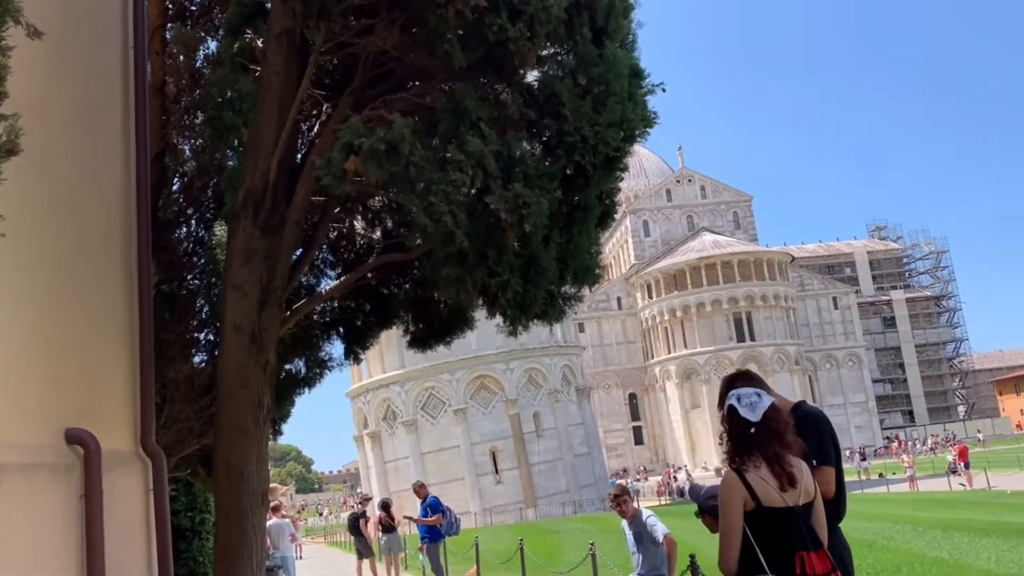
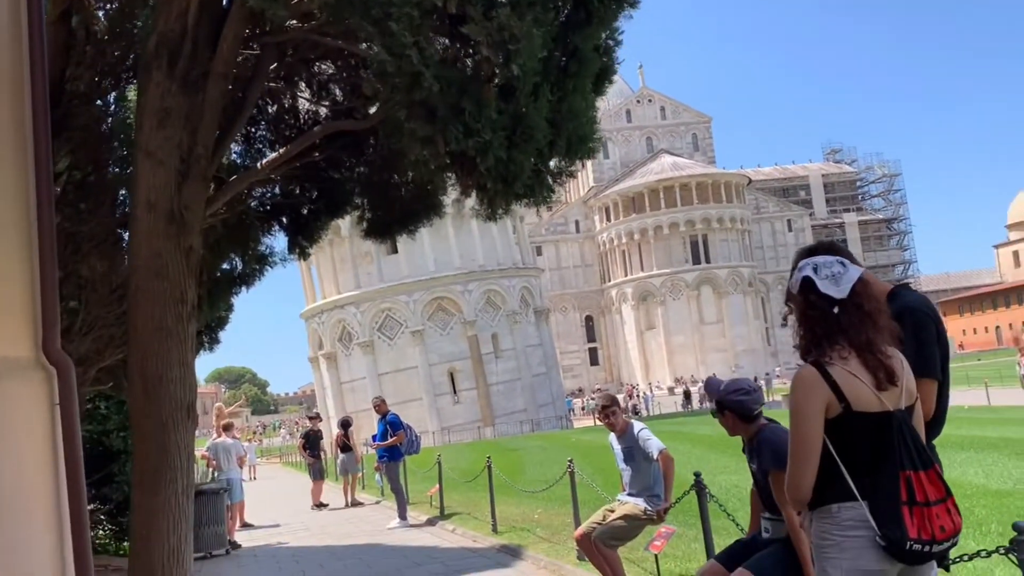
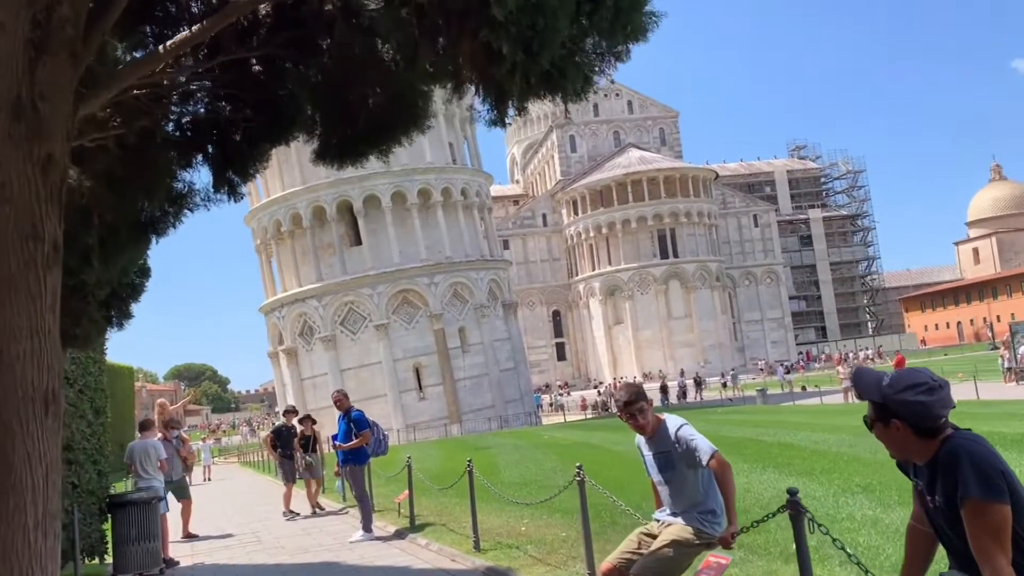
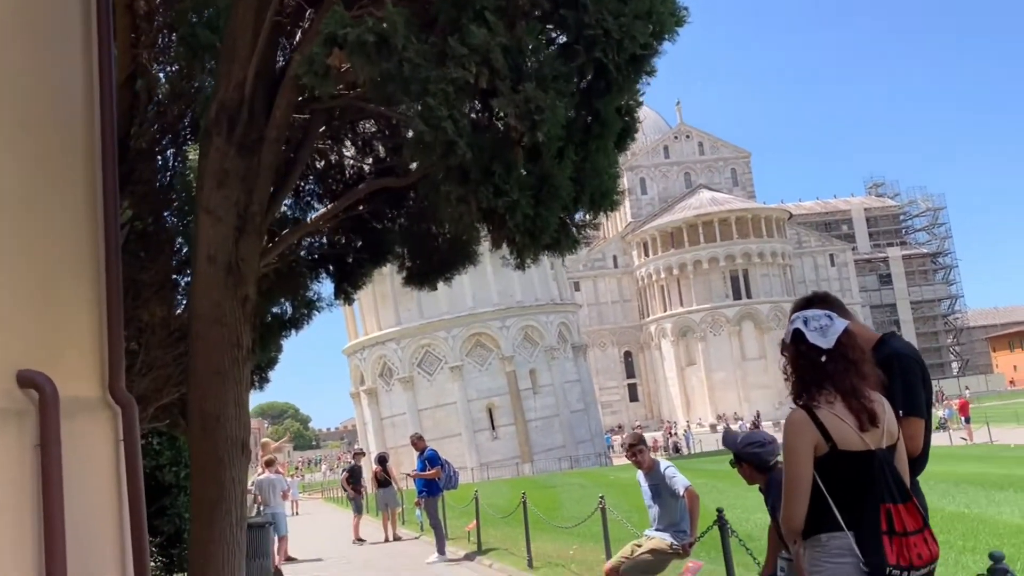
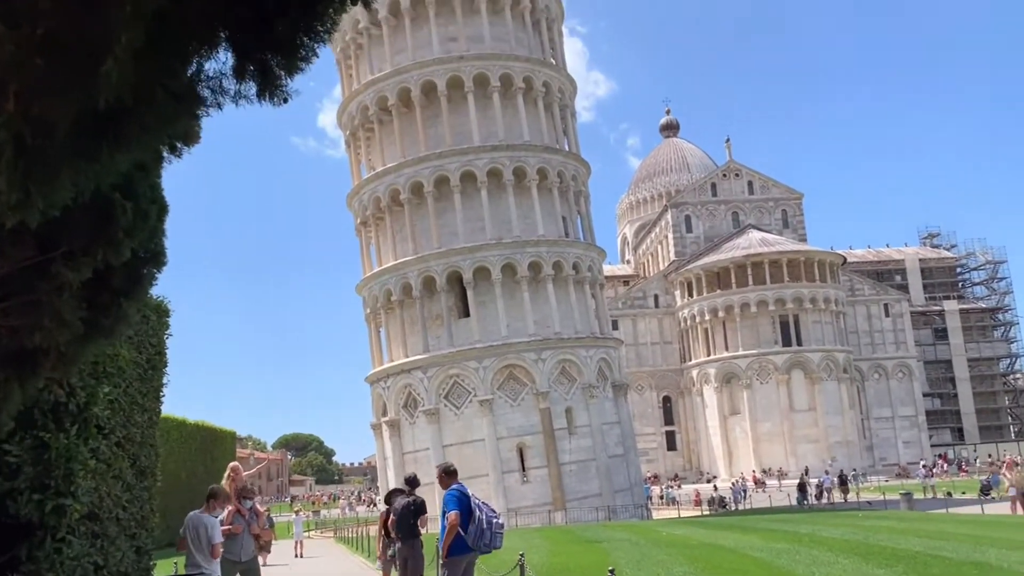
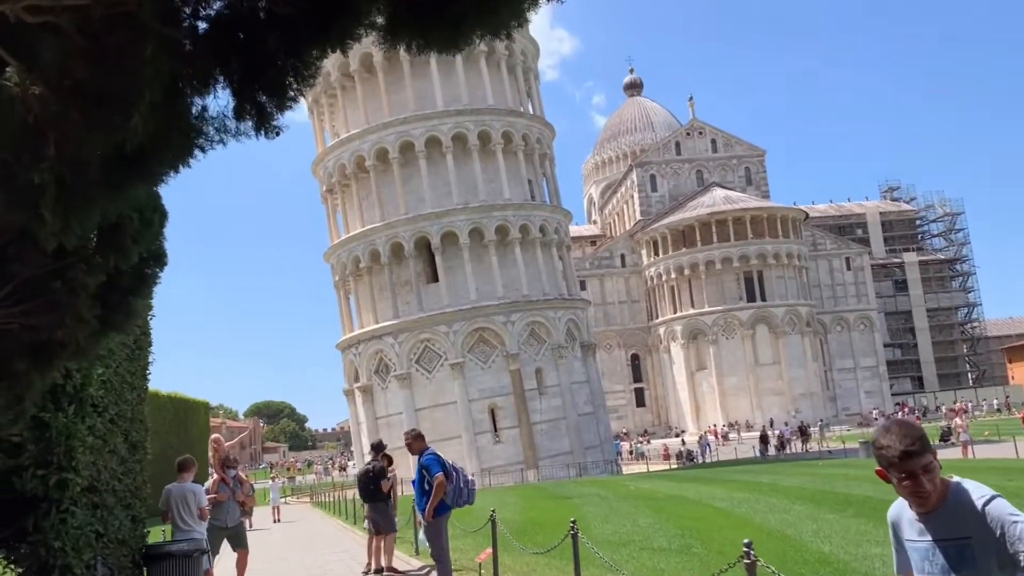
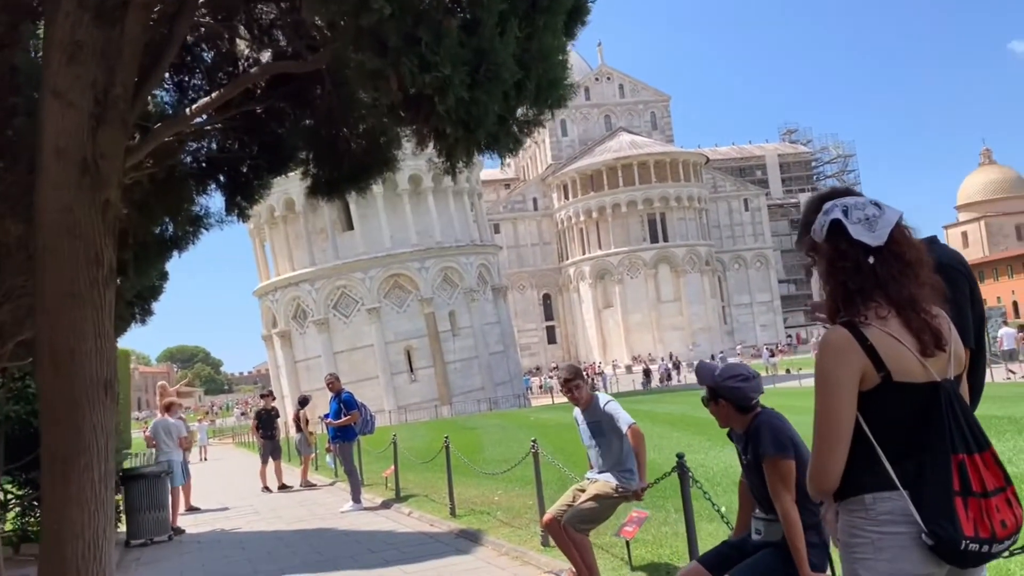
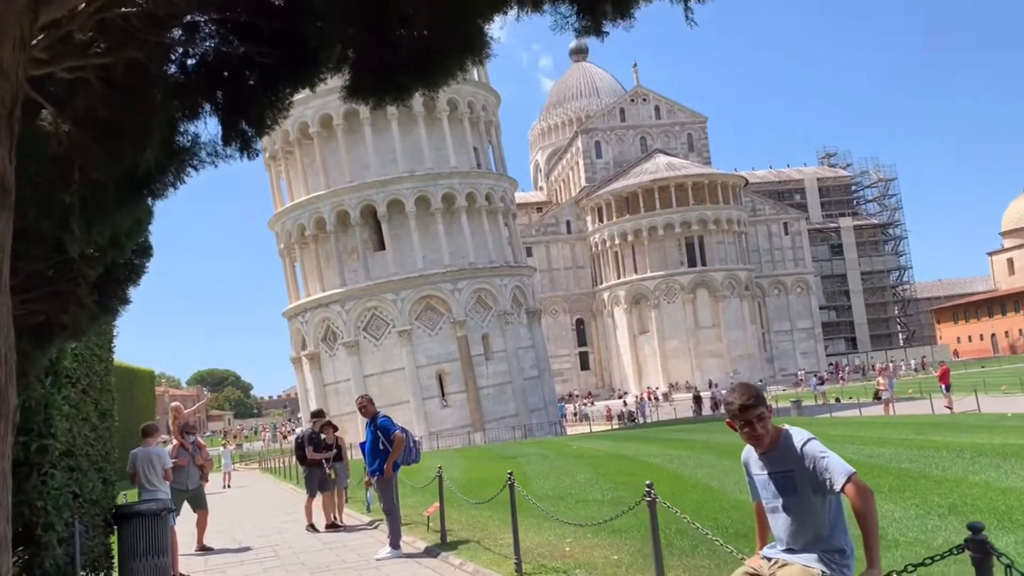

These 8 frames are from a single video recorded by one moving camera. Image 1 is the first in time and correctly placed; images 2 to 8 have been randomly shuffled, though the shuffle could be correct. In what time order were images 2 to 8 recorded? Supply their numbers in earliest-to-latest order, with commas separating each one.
4, 2, 7, 3, 8, 6, 5
